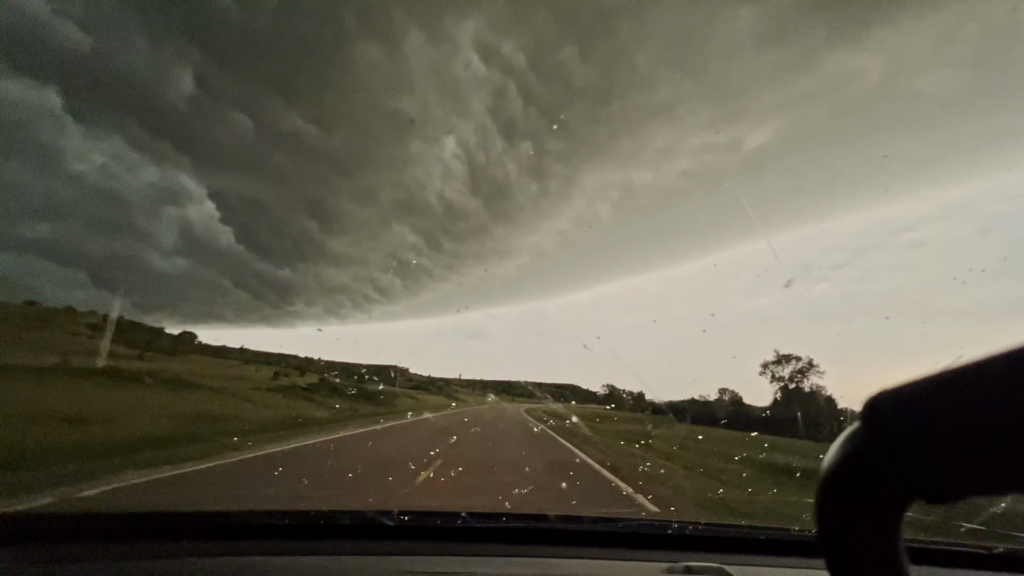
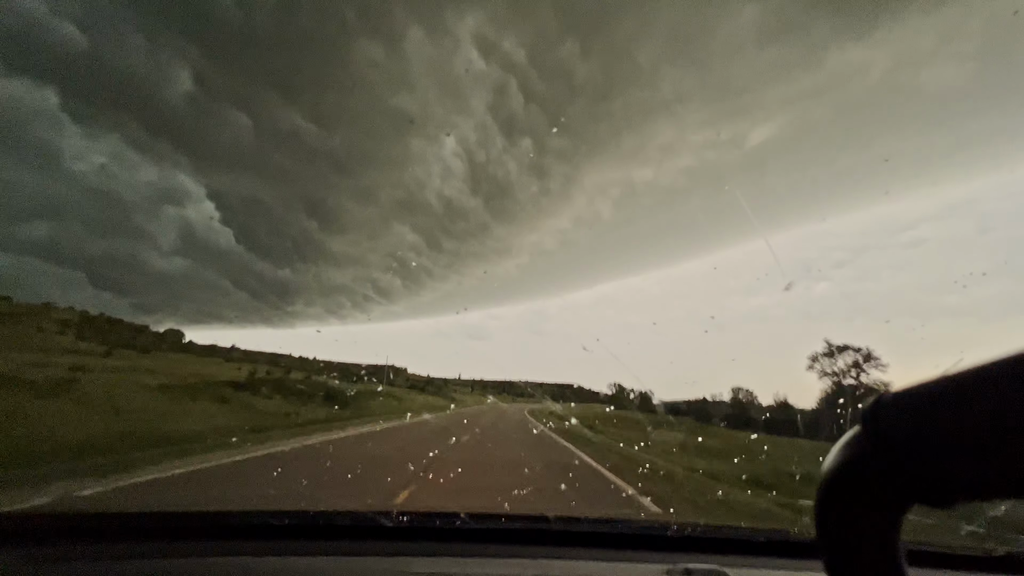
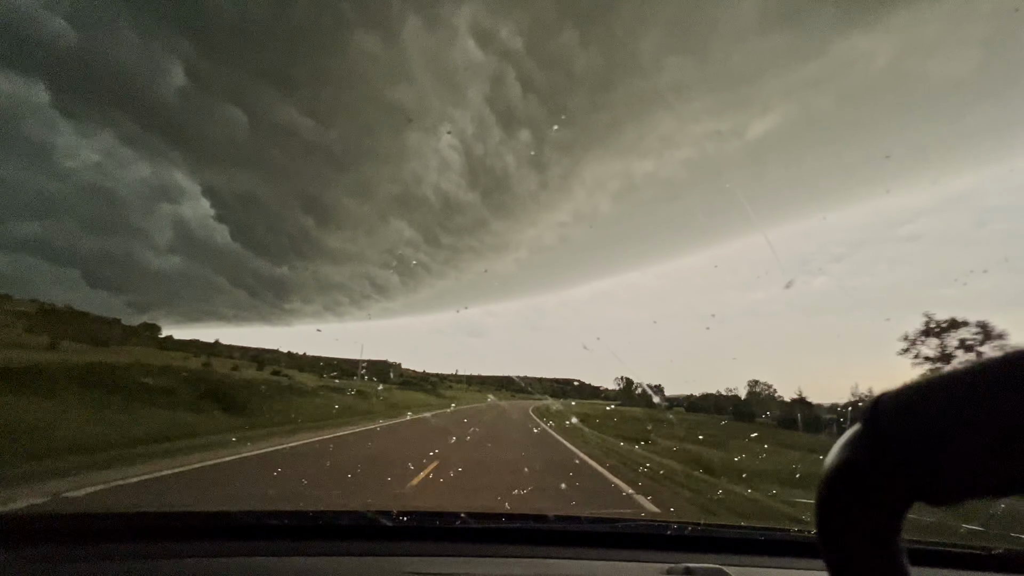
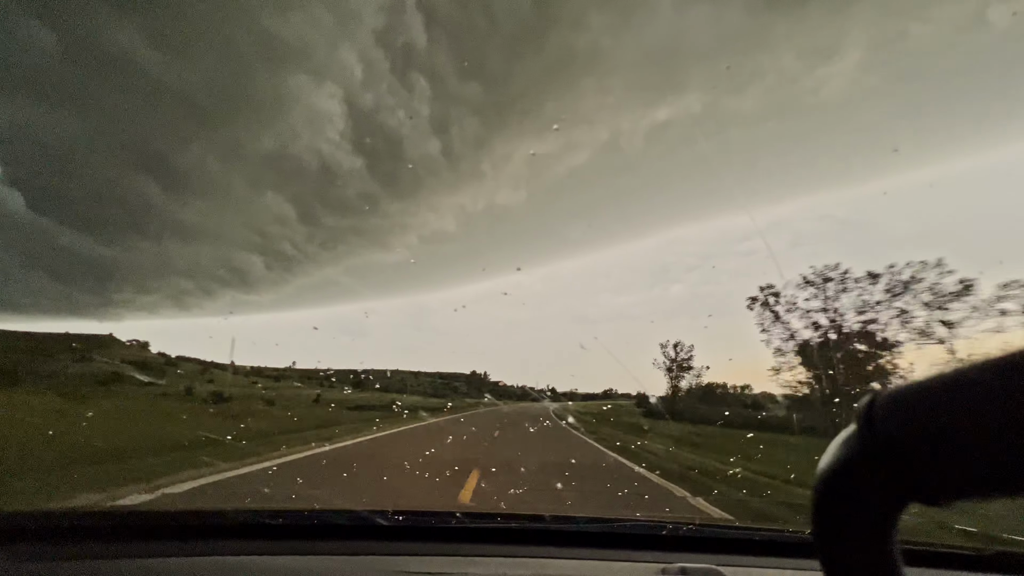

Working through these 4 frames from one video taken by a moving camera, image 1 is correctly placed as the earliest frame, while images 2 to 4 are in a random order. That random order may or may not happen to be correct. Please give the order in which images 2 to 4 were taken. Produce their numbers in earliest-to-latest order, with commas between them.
2, 3, 4
